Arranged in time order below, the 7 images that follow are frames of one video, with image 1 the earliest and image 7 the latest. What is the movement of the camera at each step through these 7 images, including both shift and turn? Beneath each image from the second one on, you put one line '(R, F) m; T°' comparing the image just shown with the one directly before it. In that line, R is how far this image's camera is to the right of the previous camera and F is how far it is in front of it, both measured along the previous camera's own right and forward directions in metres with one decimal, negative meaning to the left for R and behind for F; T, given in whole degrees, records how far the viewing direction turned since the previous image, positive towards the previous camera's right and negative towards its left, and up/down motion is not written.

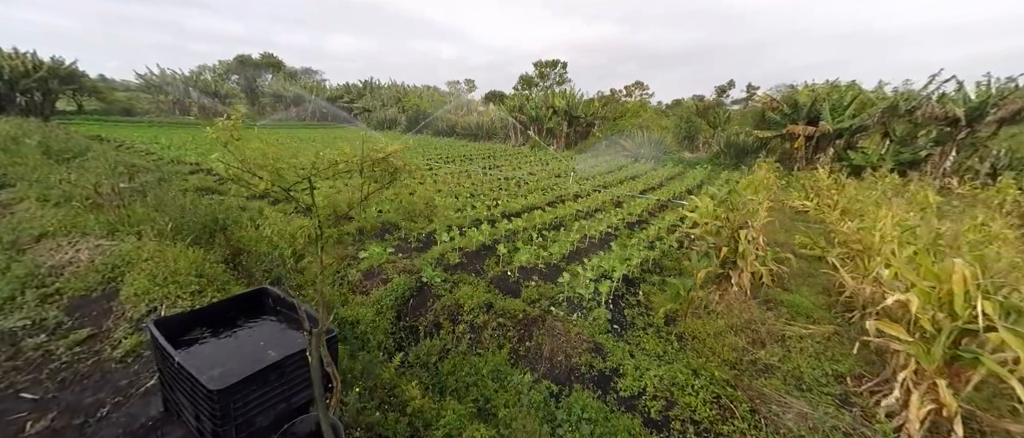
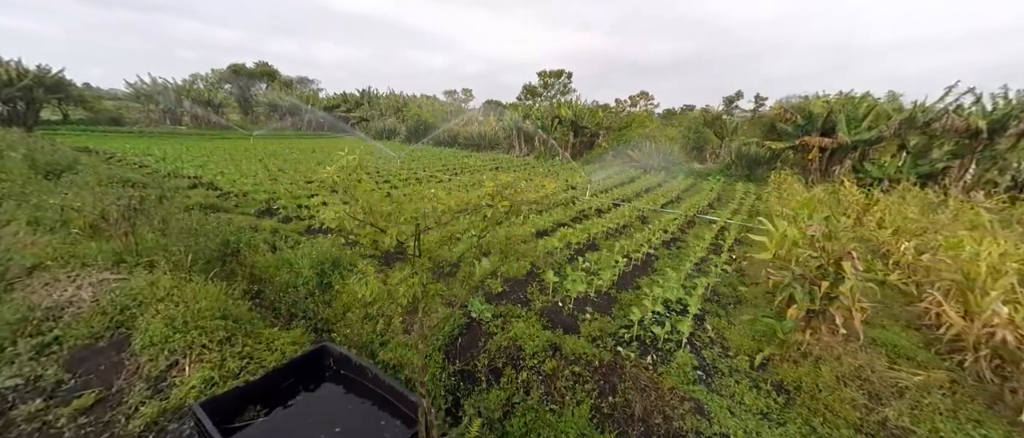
(-0.6, +0.4) m; +1°
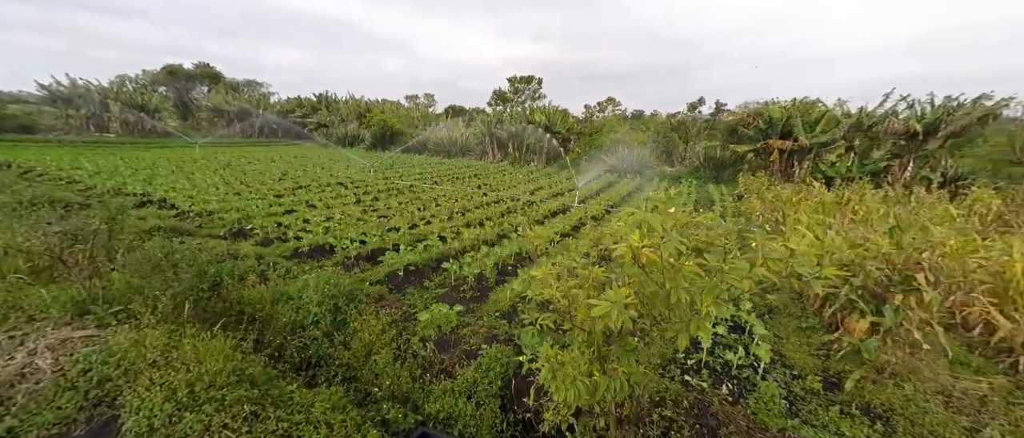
(-0.7, +0.4) m; +6°
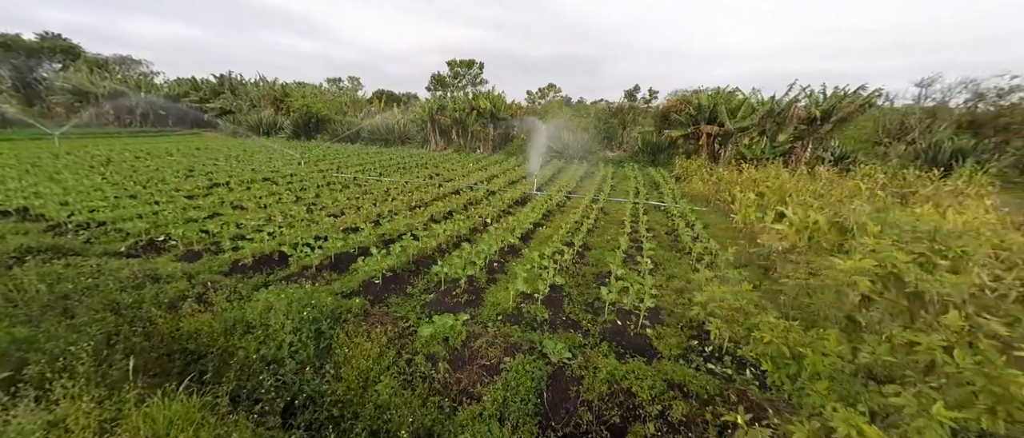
(-0.6, +0.4) m; +10°
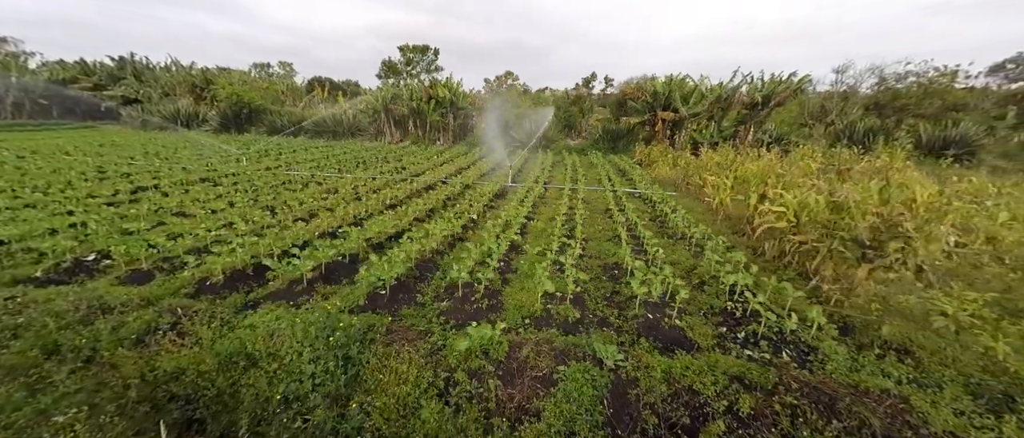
(-0.6, +0.3) m; +7°
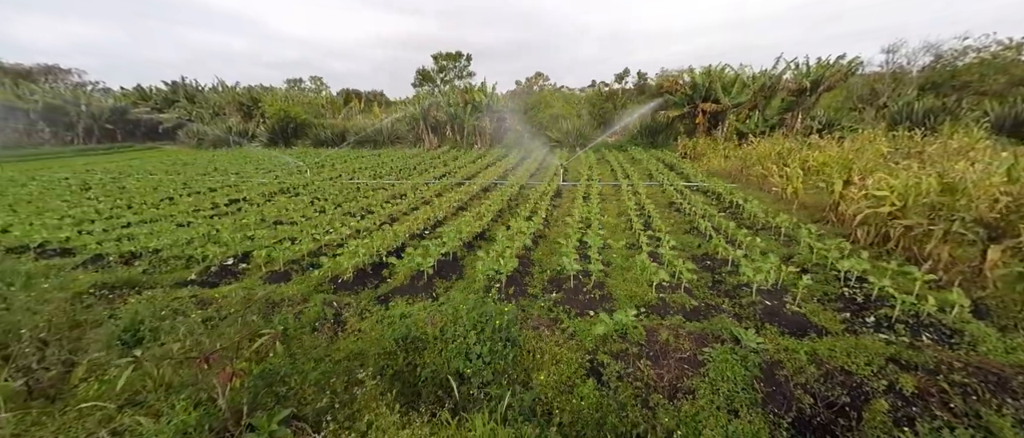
(-0.8, -0.2) m; -4°
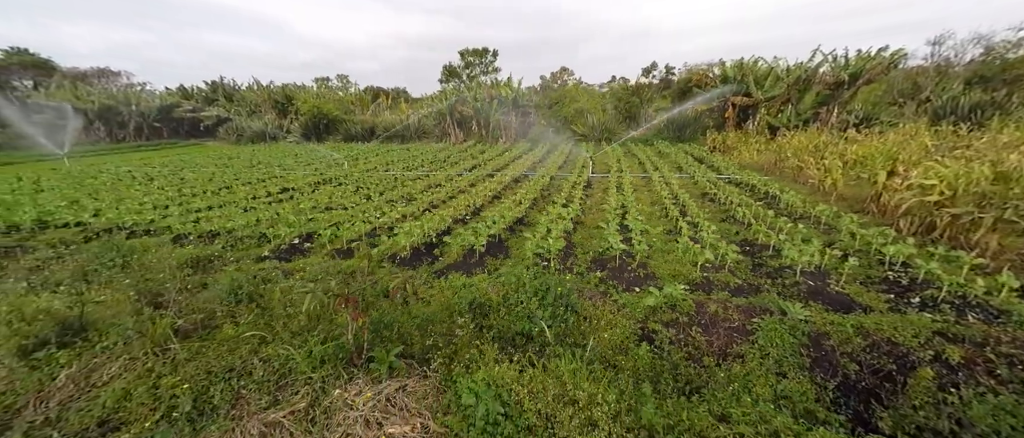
(-0.3, -0.2) m; -3°
